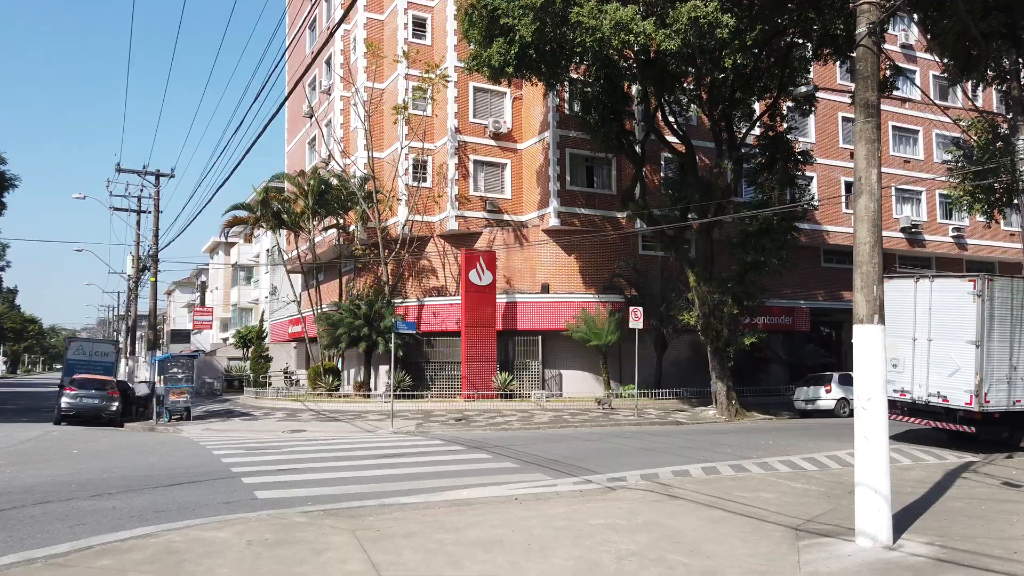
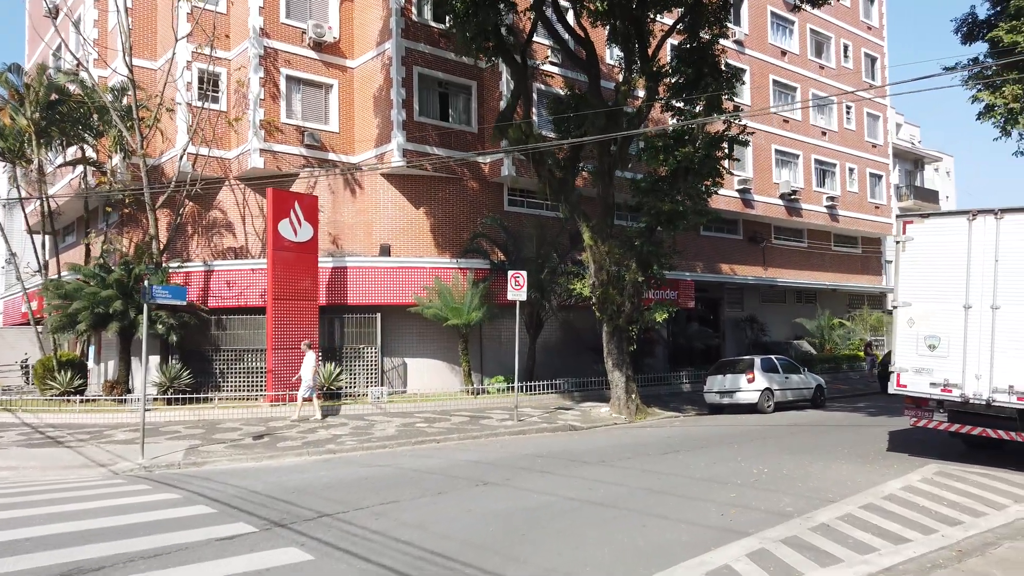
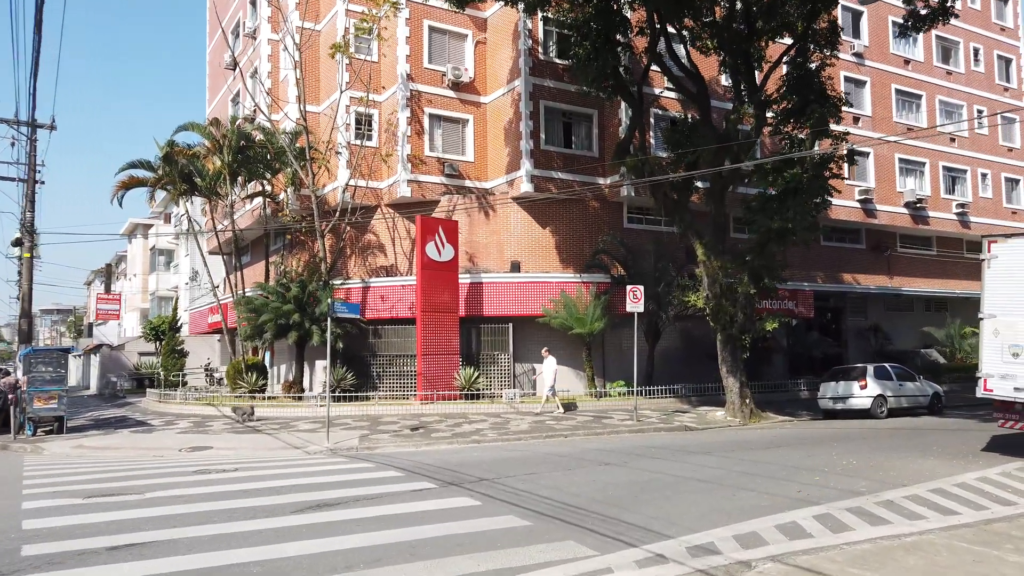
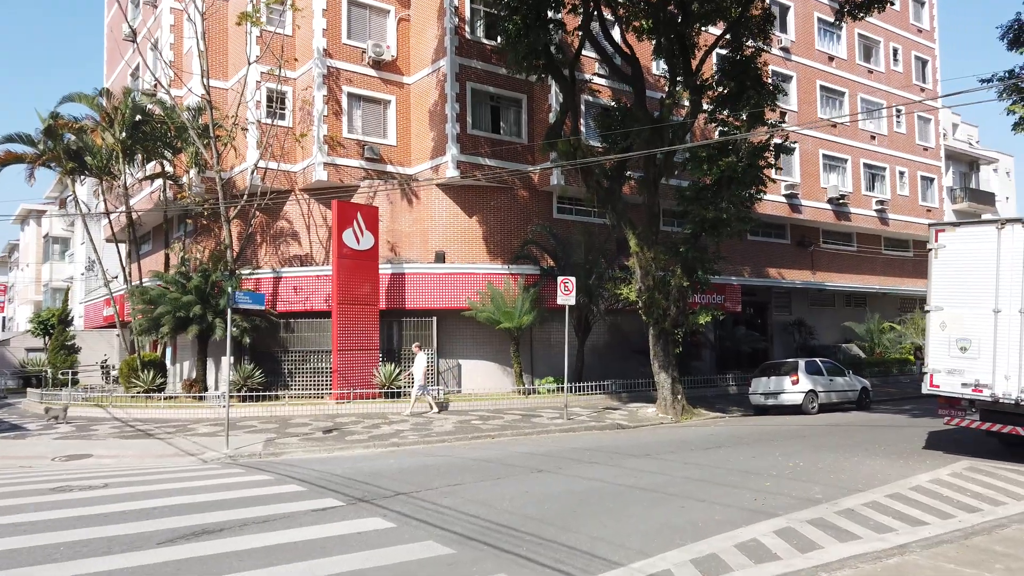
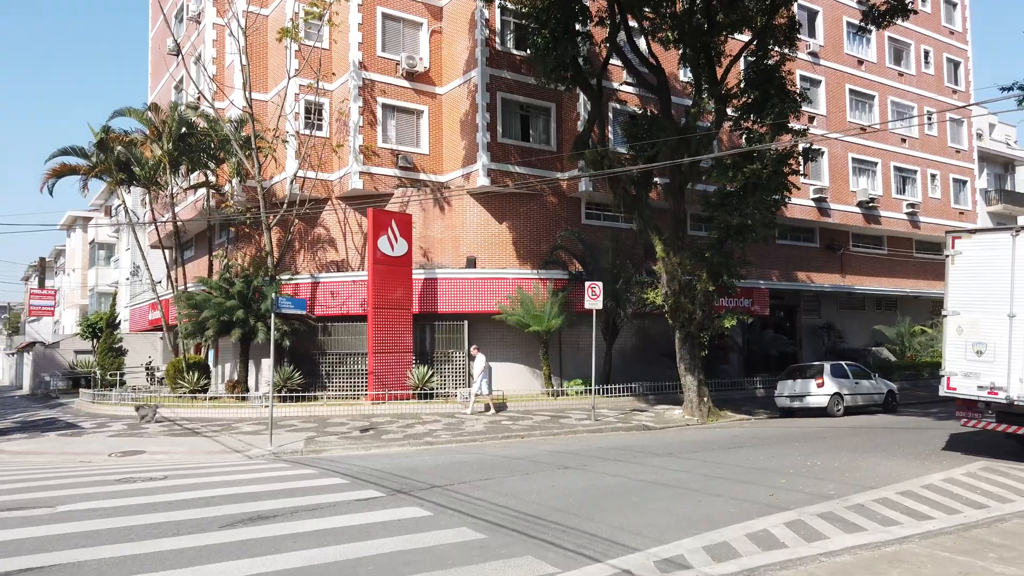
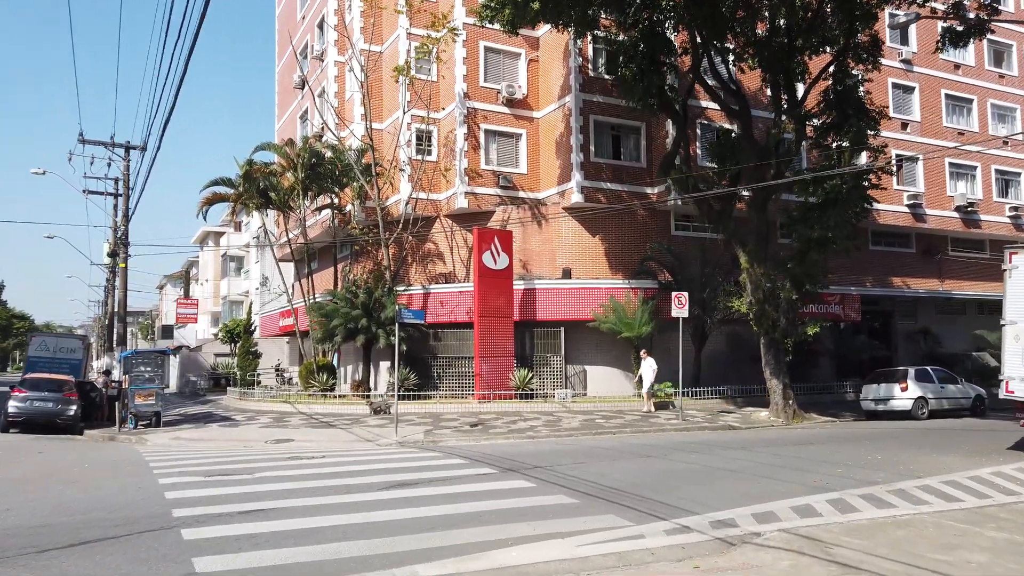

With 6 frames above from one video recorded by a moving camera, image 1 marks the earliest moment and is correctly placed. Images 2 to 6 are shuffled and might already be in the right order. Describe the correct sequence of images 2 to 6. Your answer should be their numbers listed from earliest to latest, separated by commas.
6, 3, 5, 4, 2
